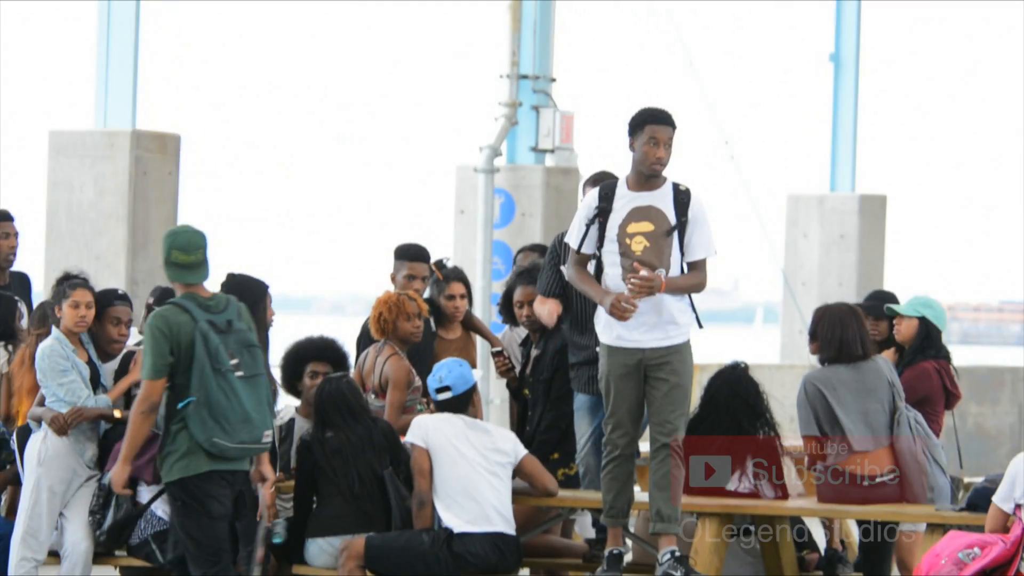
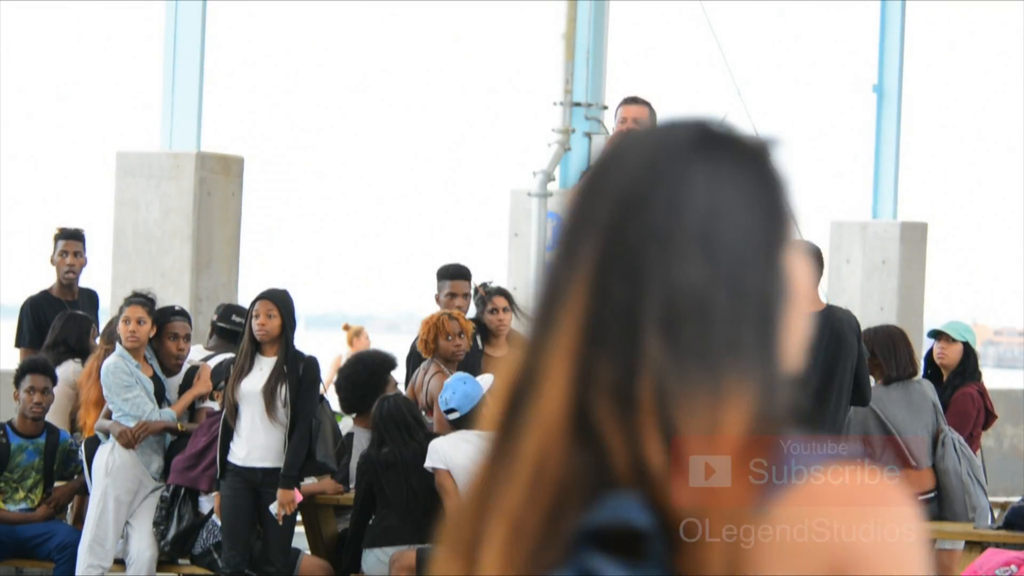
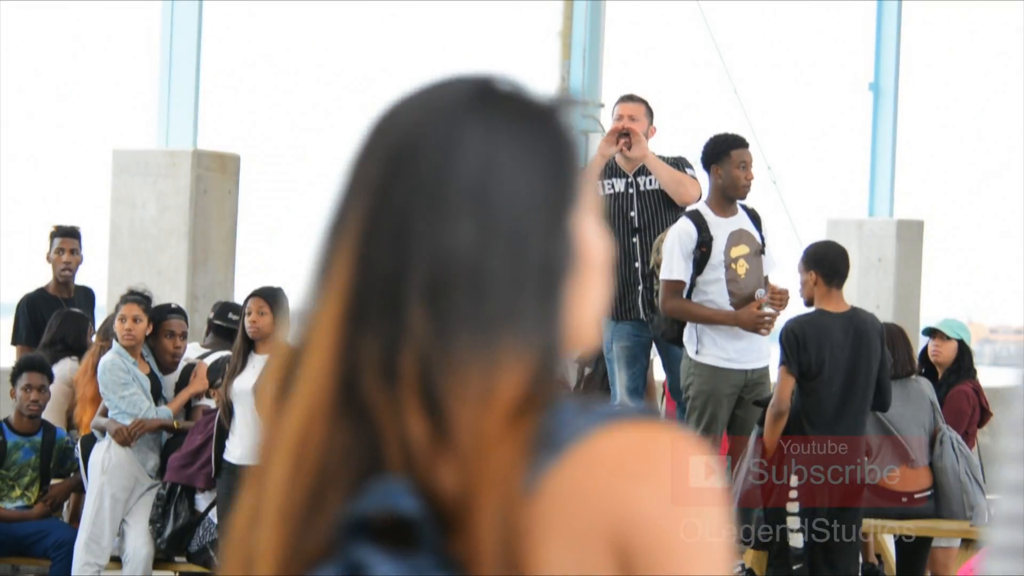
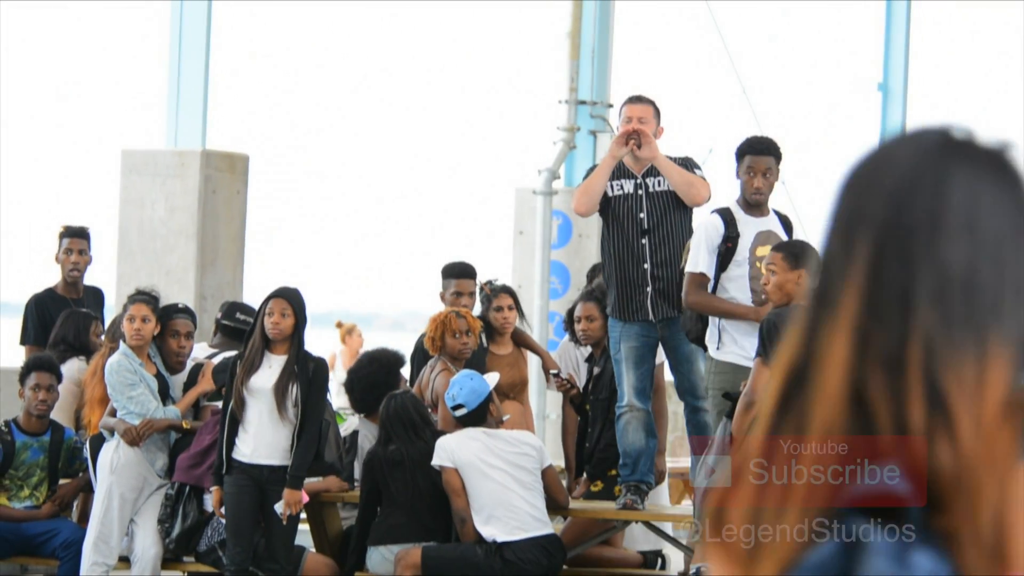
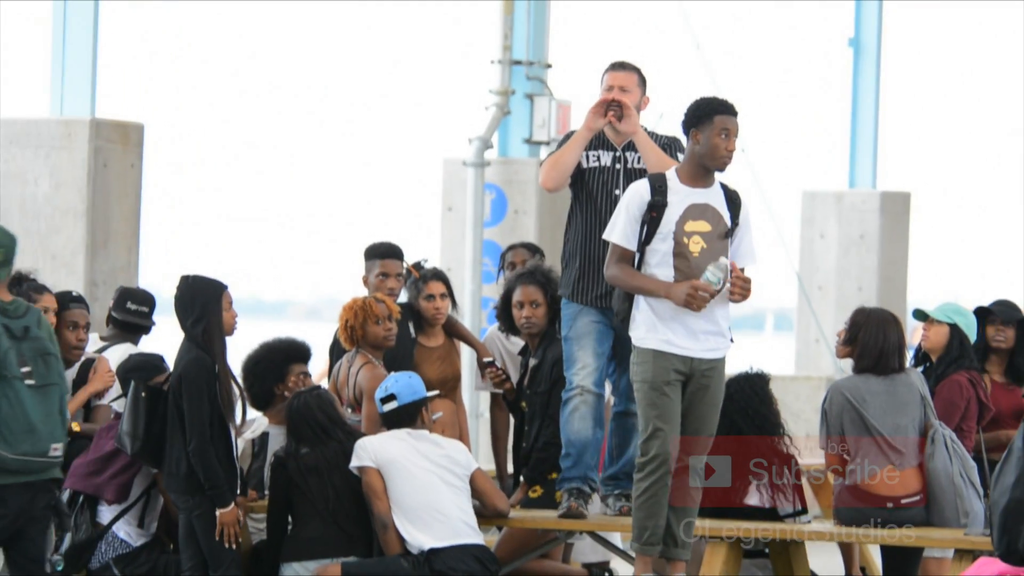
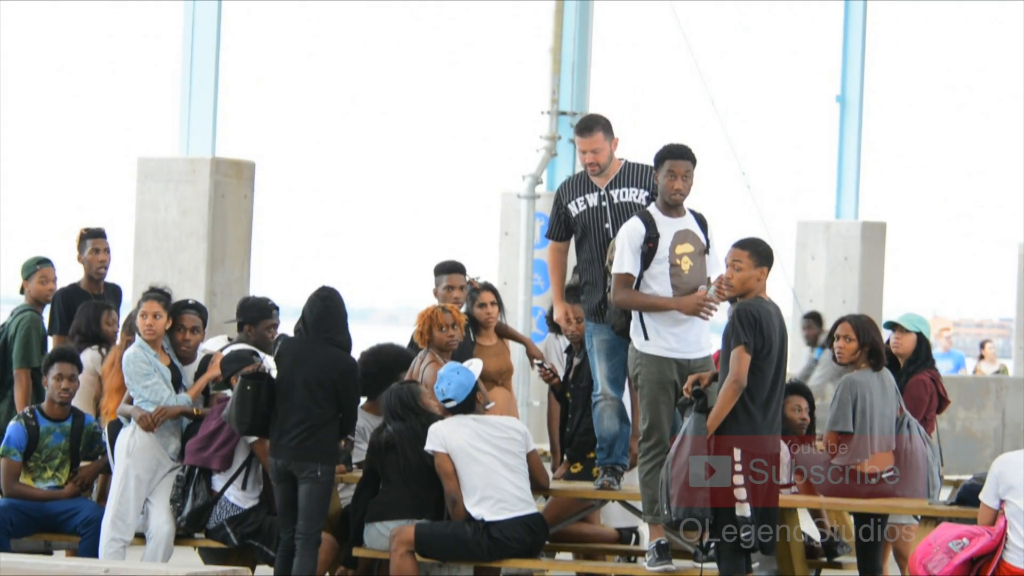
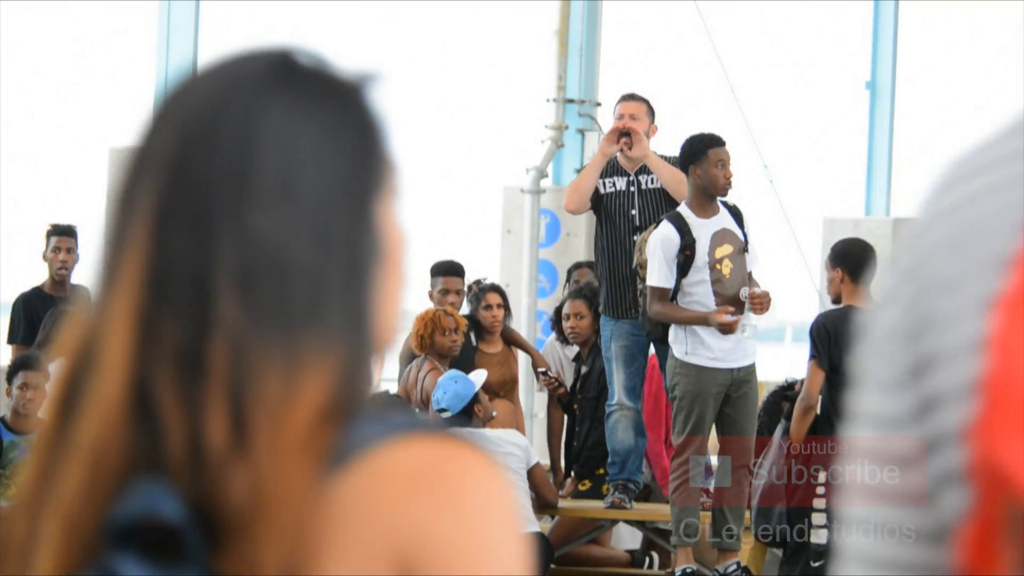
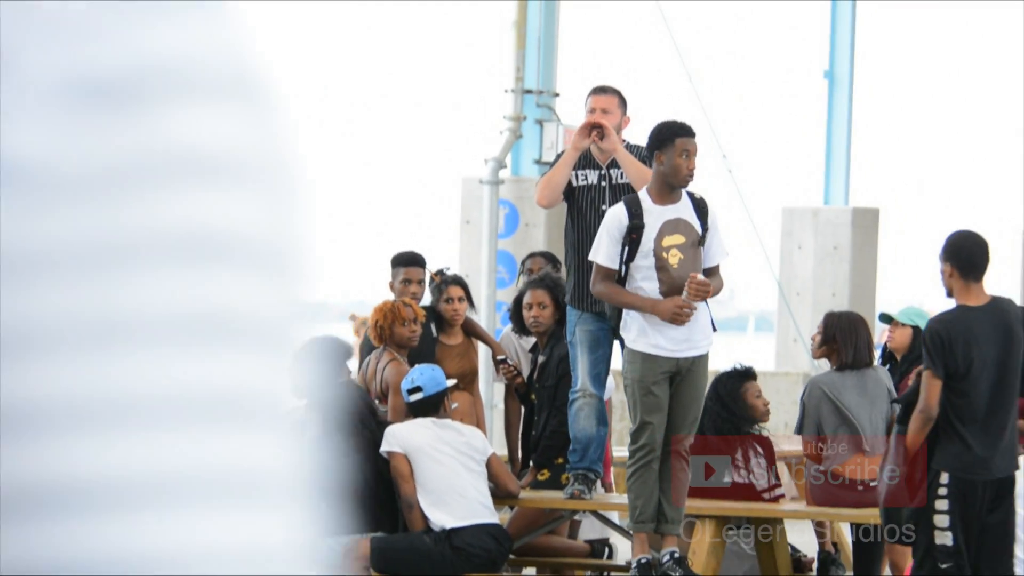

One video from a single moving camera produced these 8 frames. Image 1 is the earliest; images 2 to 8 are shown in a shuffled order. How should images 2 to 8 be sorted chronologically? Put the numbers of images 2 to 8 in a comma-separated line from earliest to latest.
5, 8, 7, 3, 2, 4, 6
